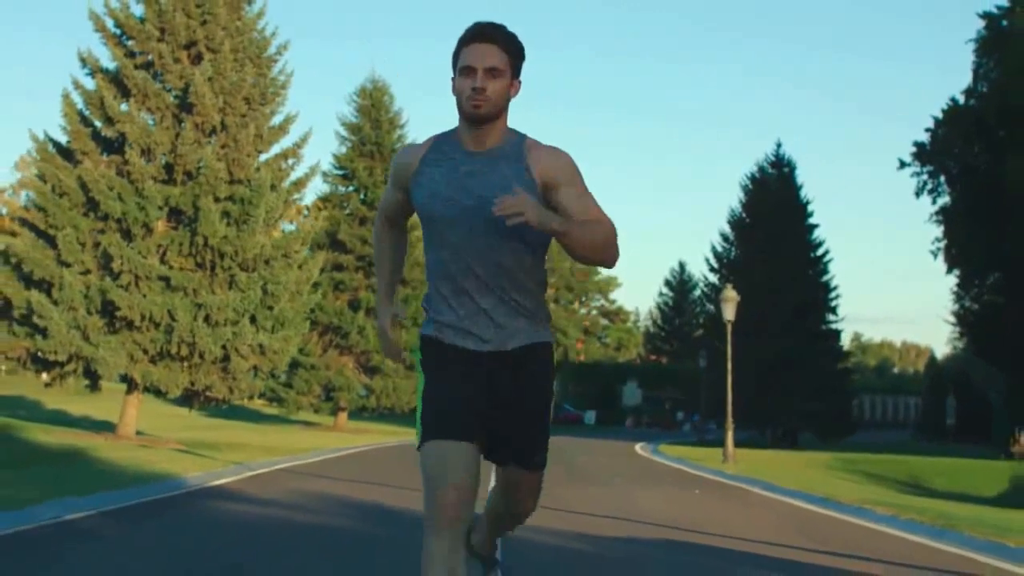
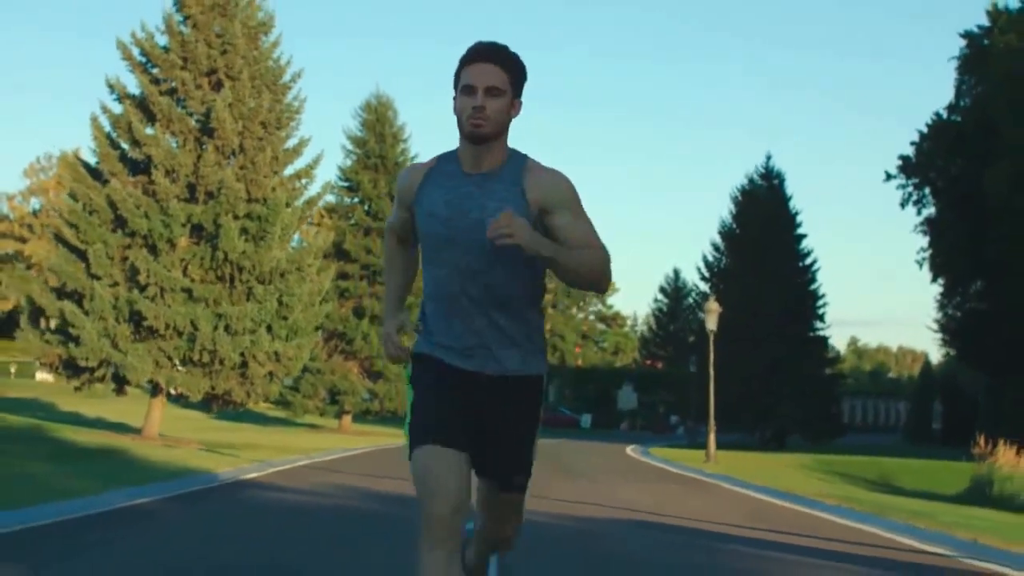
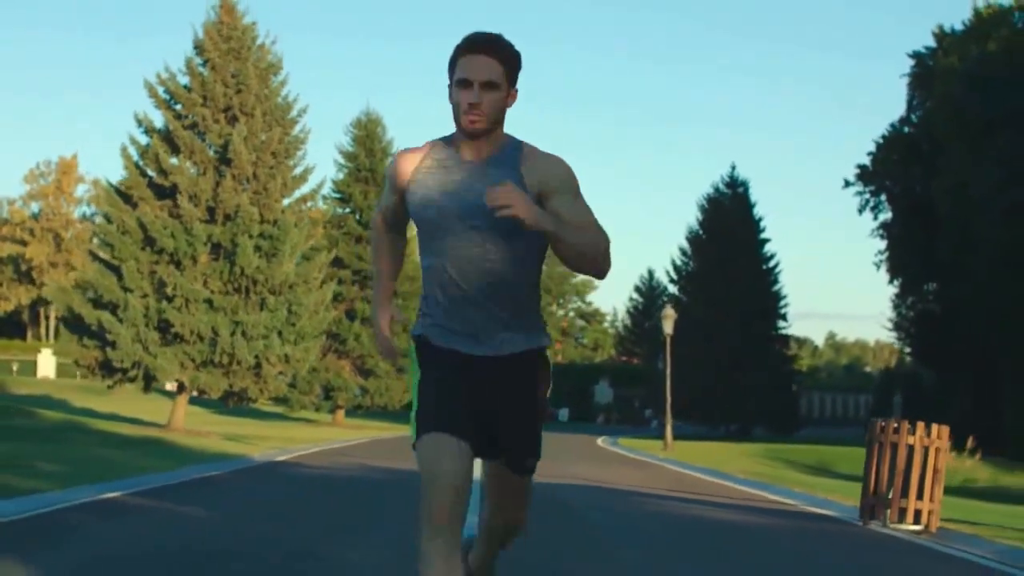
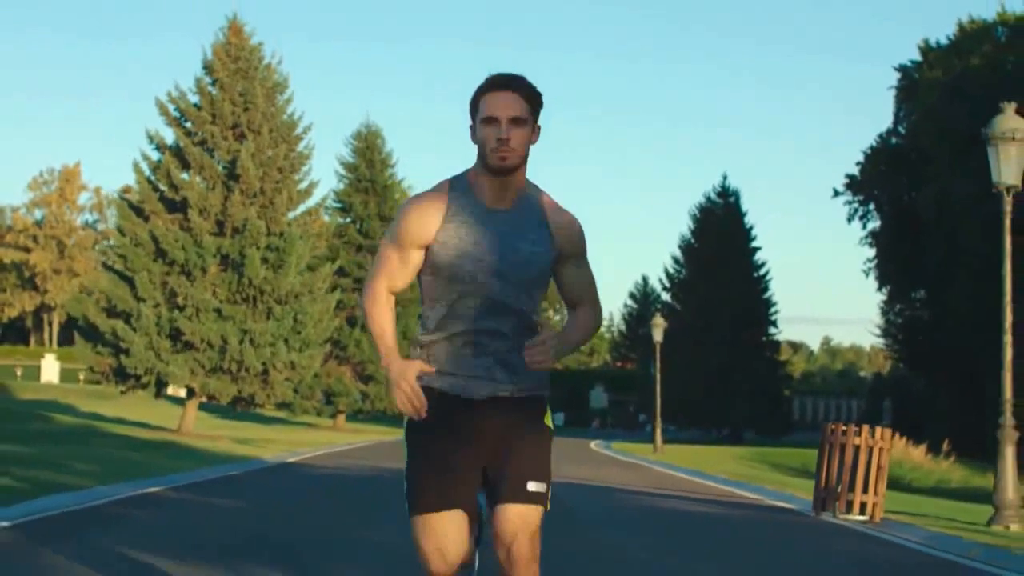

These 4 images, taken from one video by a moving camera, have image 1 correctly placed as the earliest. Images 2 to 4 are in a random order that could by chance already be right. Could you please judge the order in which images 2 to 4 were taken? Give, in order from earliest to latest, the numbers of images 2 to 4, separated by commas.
2, 3, 4
